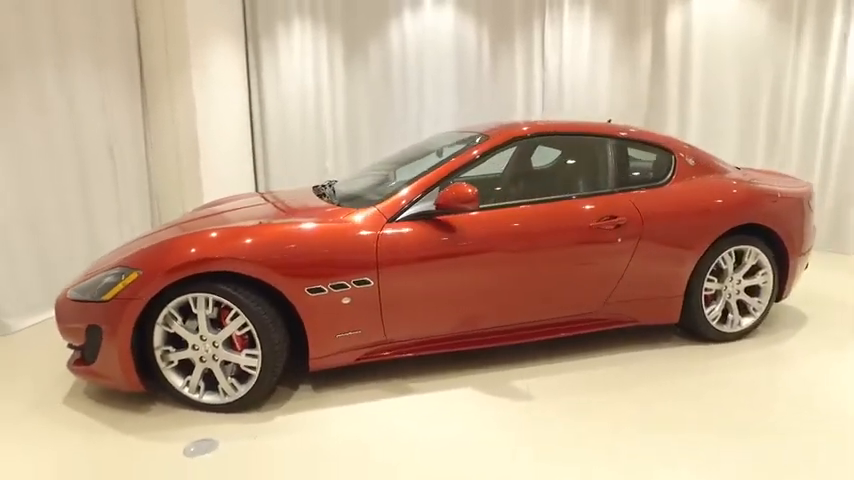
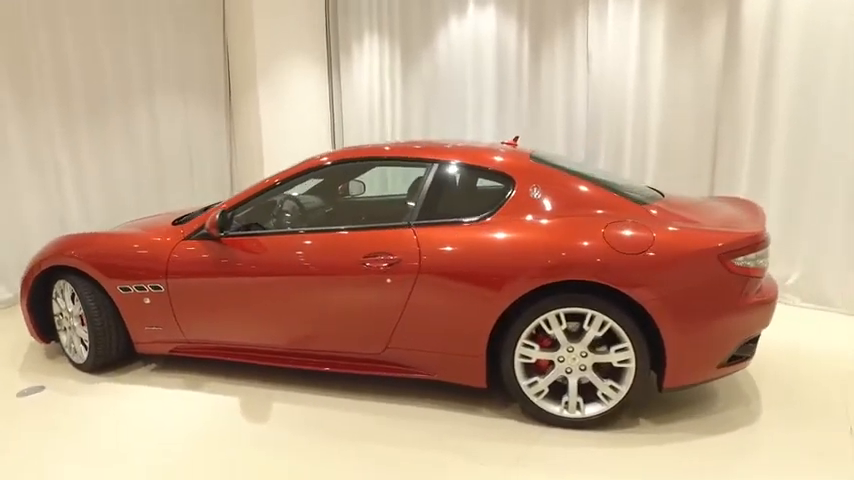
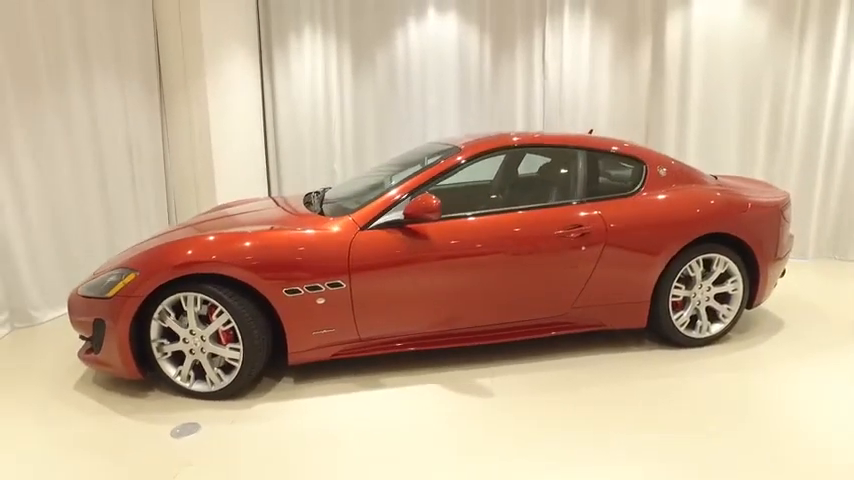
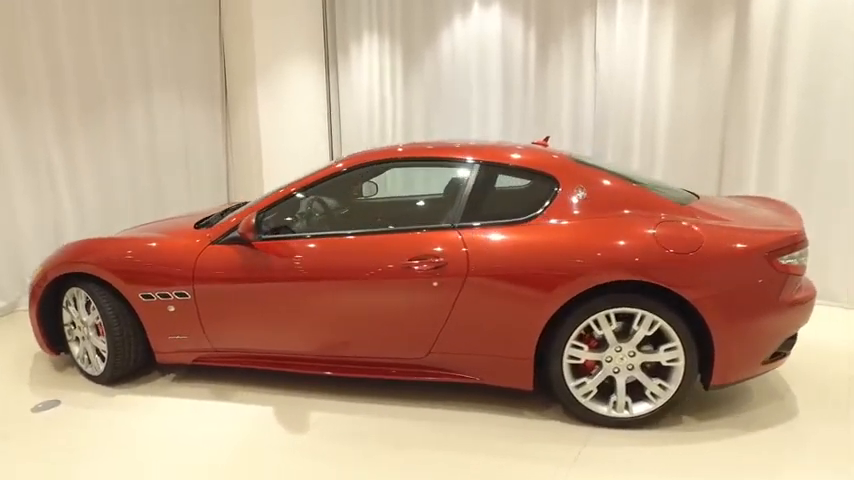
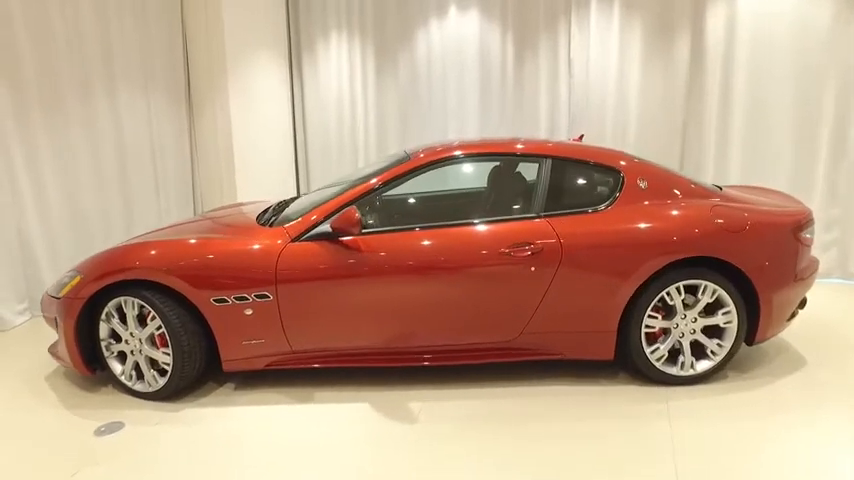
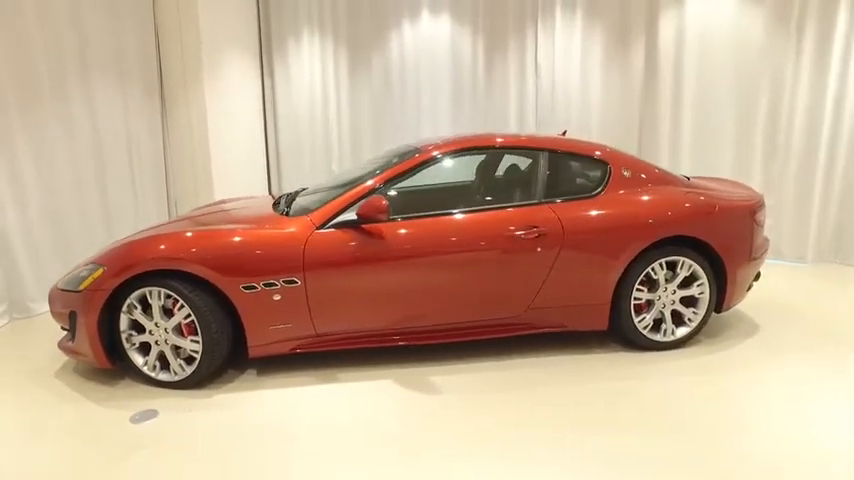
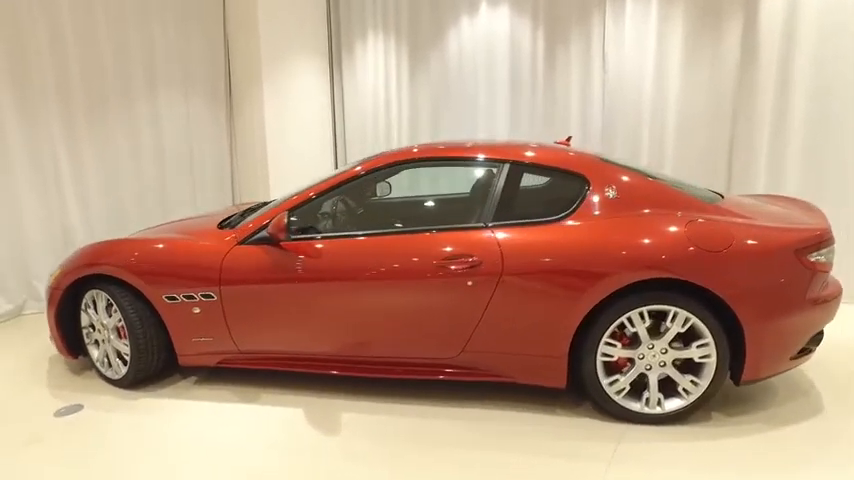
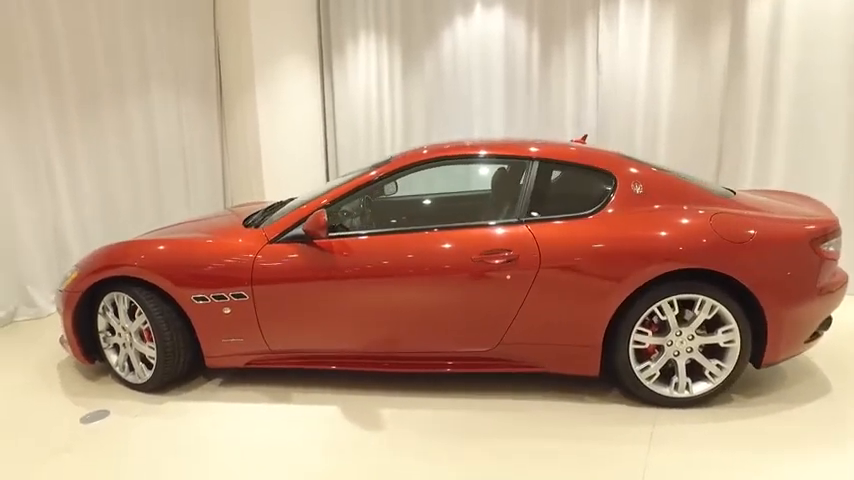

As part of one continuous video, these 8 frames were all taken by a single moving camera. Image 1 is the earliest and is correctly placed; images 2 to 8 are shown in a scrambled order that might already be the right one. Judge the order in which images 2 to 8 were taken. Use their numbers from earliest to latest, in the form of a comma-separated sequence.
3, 6, 5, 8, 7, 4, 2
